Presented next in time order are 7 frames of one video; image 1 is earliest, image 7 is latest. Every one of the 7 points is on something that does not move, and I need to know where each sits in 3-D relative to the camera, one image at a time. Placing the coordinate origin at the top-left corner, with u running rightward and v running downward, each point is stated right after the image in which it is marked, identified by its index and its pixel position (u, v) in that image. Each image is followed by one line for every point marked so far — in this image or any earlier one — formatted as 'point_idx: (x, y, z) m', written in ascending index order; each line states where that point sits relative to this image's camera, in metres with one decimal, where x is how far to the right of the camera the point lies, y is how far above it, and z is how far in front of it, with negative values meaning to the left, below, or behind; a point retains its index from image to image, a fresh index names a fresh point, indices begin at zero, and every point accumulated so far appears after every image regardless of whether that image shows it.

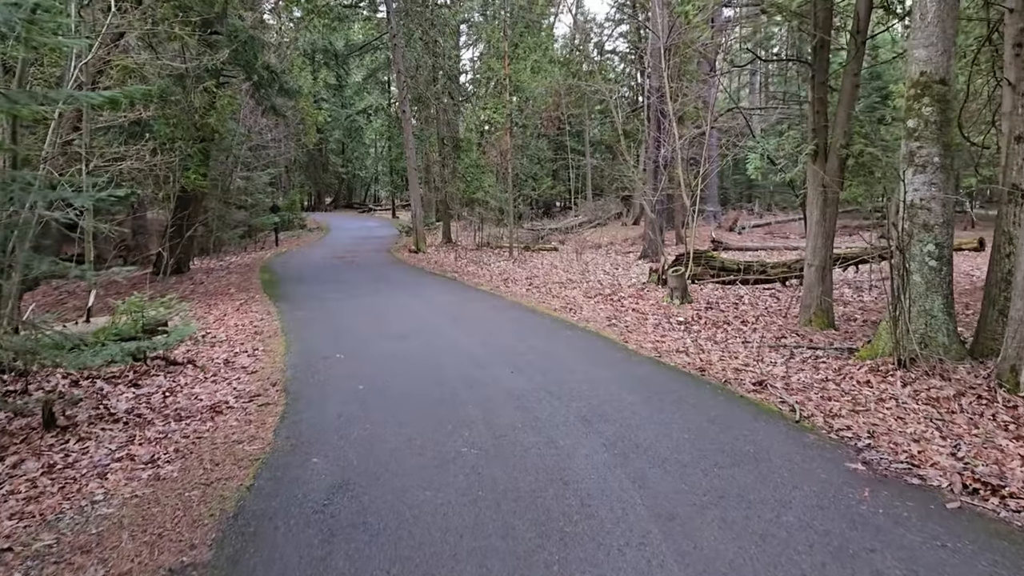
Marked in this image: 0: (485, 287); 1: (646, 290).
0: (-0.4, 0.0, +12.8) m
1: (+1.8, 0.0, +11.4) m
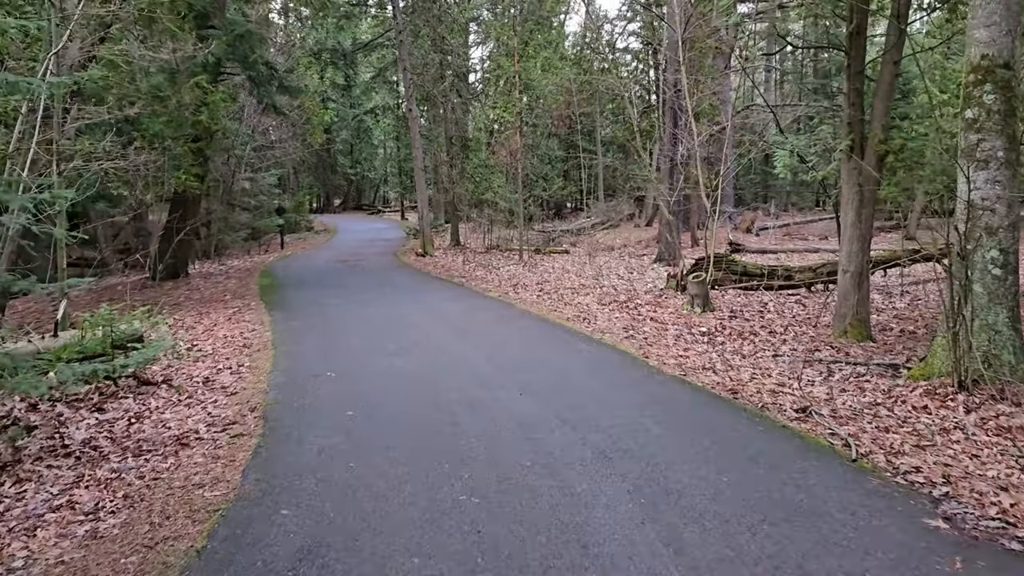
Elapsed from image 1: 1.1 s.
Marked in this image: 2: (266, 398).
0: (-0.3, -0.1, +12.2) m
1: (+1.9, -0.1, +10.7) m
2: (-1.6, -0.7, +5.5) m
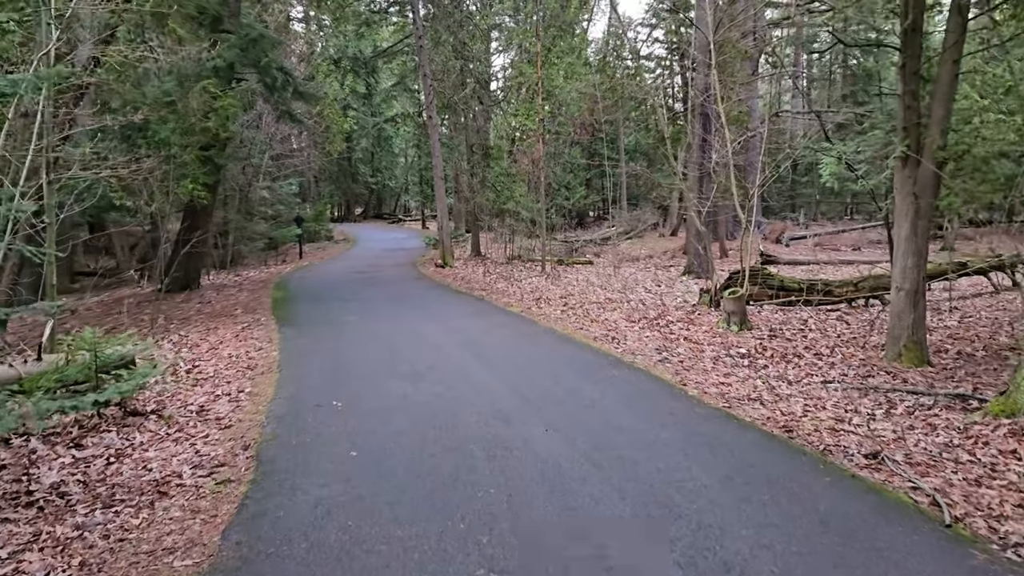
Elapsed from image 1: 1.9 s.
0: (0.0, -0.3, +11.6) m
1: (+2.2, -0.3, +10.1) m
2: (-1.4, -0.8, +5.0) m
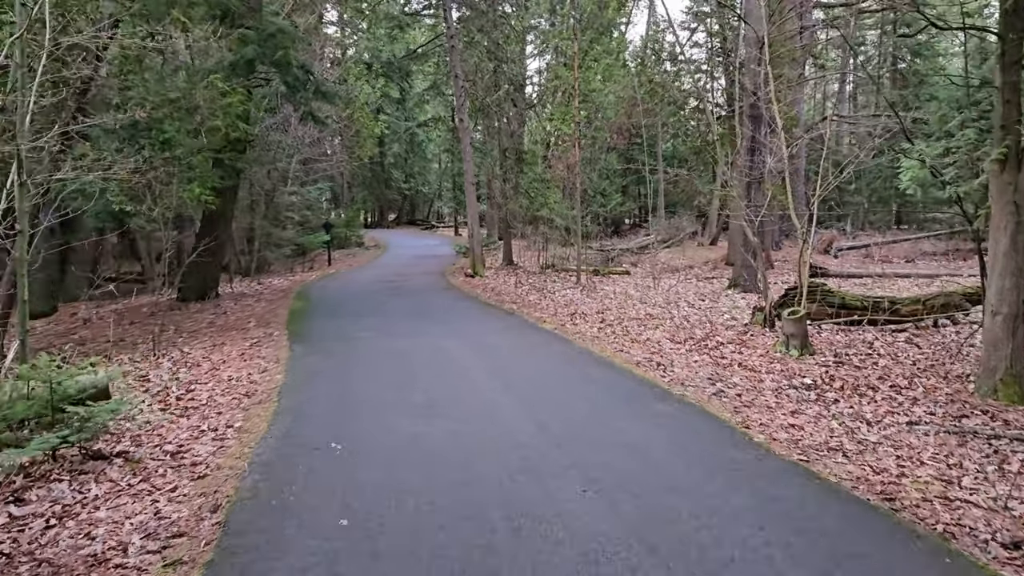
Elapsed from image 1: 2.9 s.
0: (+0.4, -0.4, +10.7) m
1: (+2.5, -0.5, +9.1) m
2: (-1.3, -0.9, +4.1) m
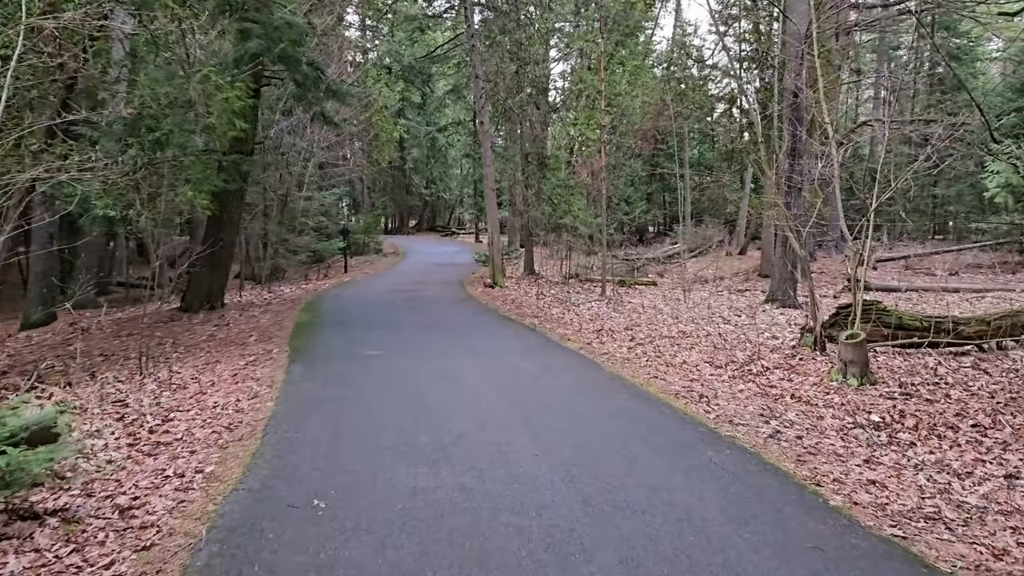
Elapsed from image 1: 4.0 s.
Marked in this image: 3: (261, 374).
0: (+0.7, -0.6, +9.8) m
1: (+2.7, -0.7, +8.2) m
2: (-1.2, -1.0, +3.3) m
3: (-2.2, -0.8, +7.7) m
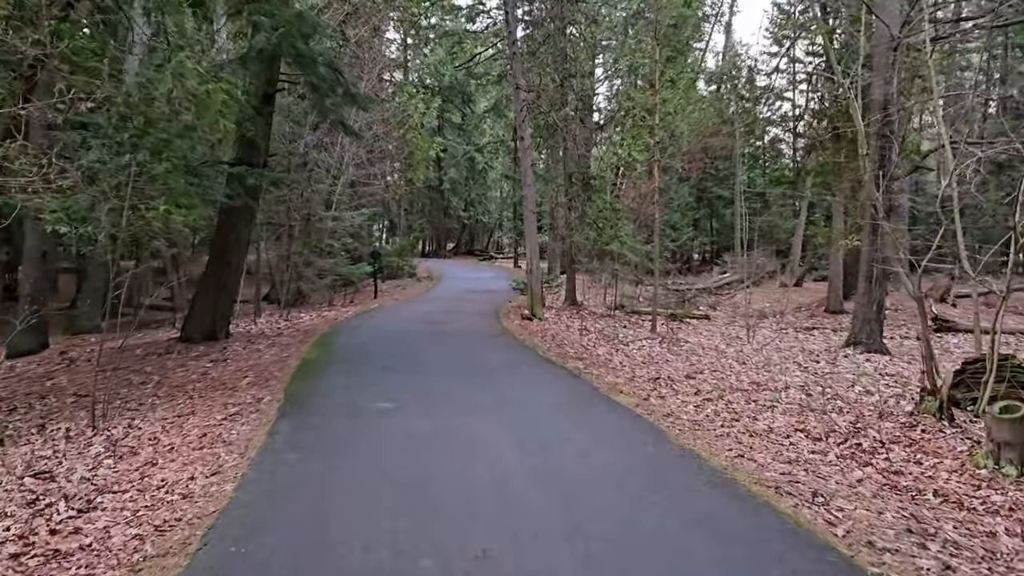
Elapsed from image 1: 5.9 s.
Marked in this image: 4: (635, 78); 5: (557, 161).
0: (+1.1, -1.0, +8.1) m
1: (+3.0, -1.0, +6.4) m
2: (-1.1, -1.2, +1.7) m
3: (-1.9, -1.0, +6.1) m
4: (+2.5, +4.5, +18.0) m
5: (+1.0, +3.0, +19.9) m
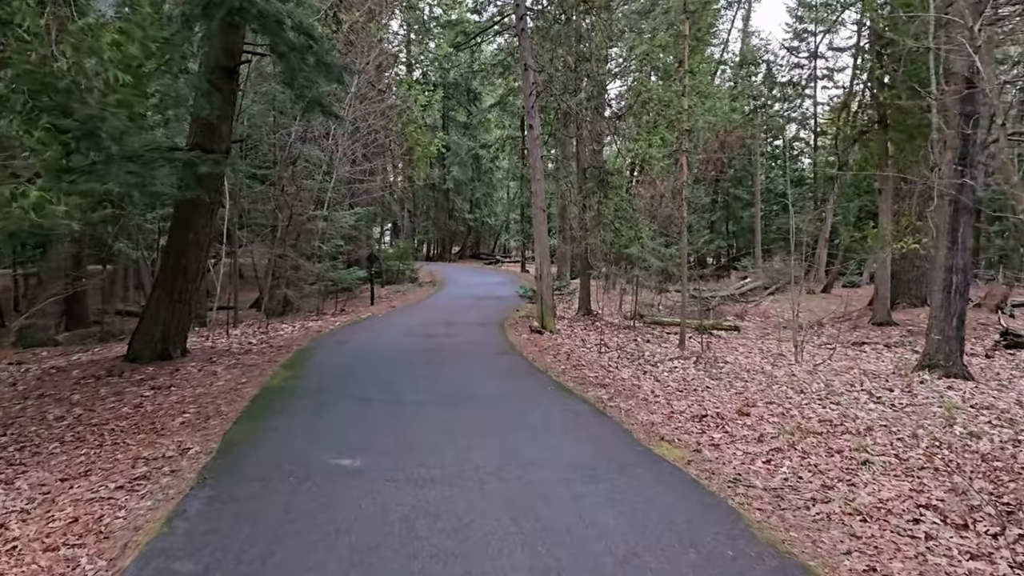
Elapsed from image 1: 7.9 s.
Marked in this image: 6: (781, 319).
0: (+1.1, -1.1, +6.2) m
1: (+3.0, -1.1, +4.4) m
2: (-1.1, -1.3, -0.2) m
3: (-1.9, -1.1, +4.2) m
4: (+2.7, +4.4, +16.1) m
5: (+1.2, +2.9, +18.0) m
6: (+5.7, -0.6, +18.1) m
